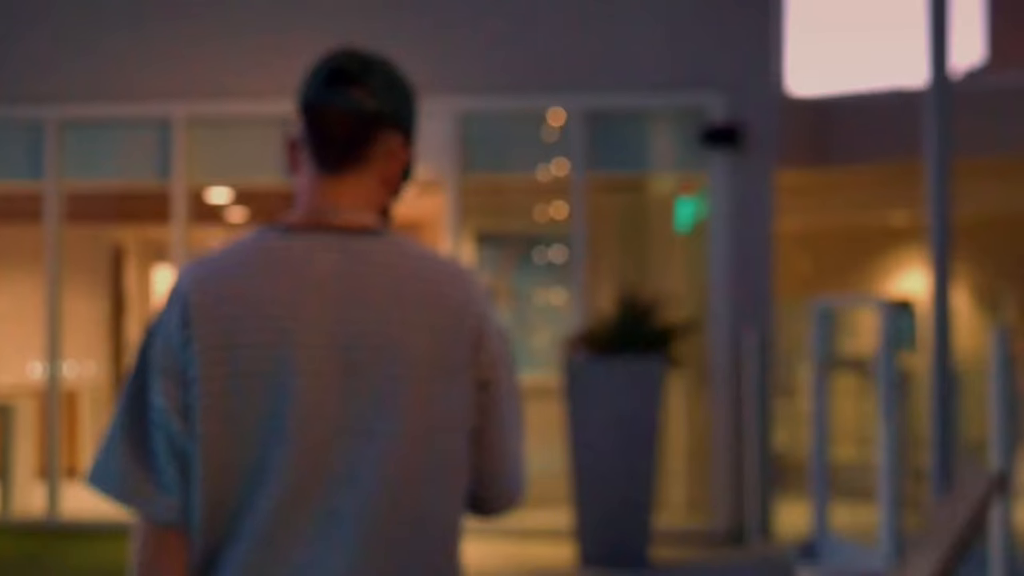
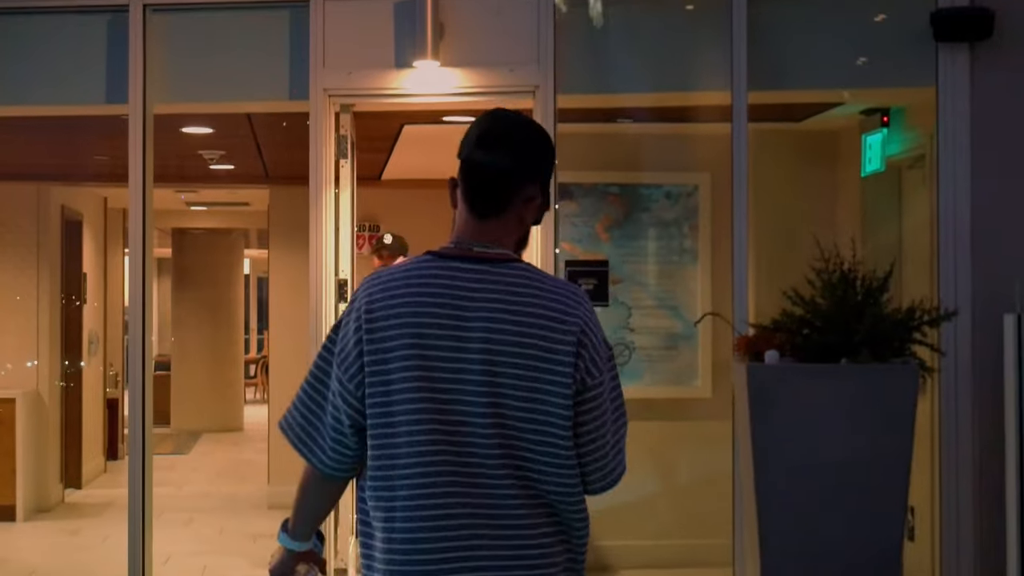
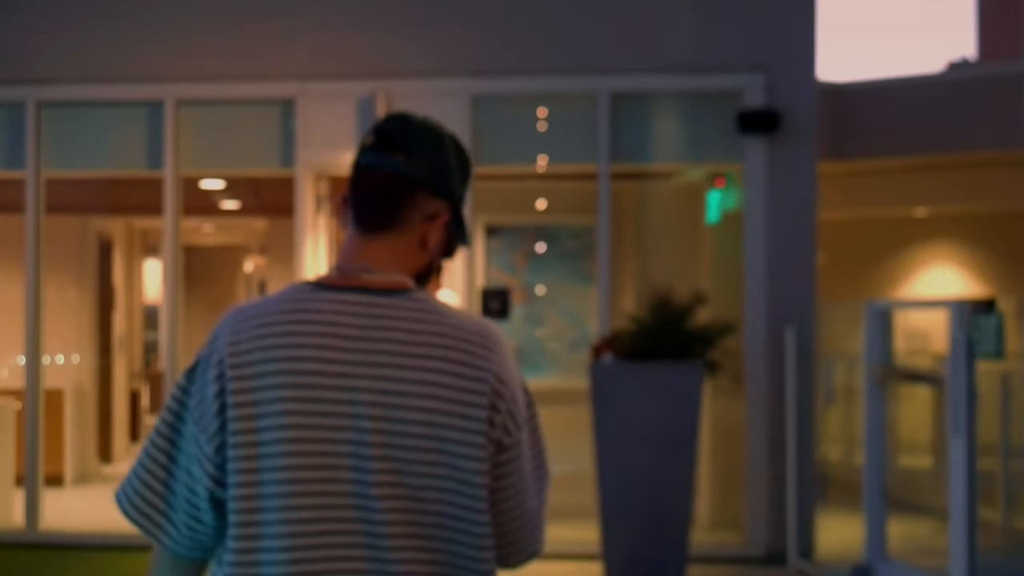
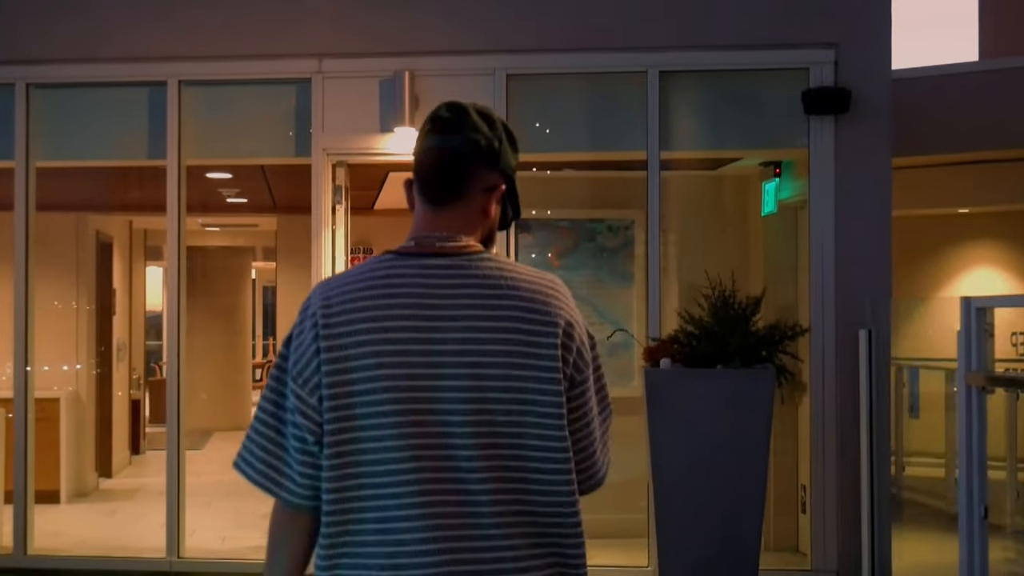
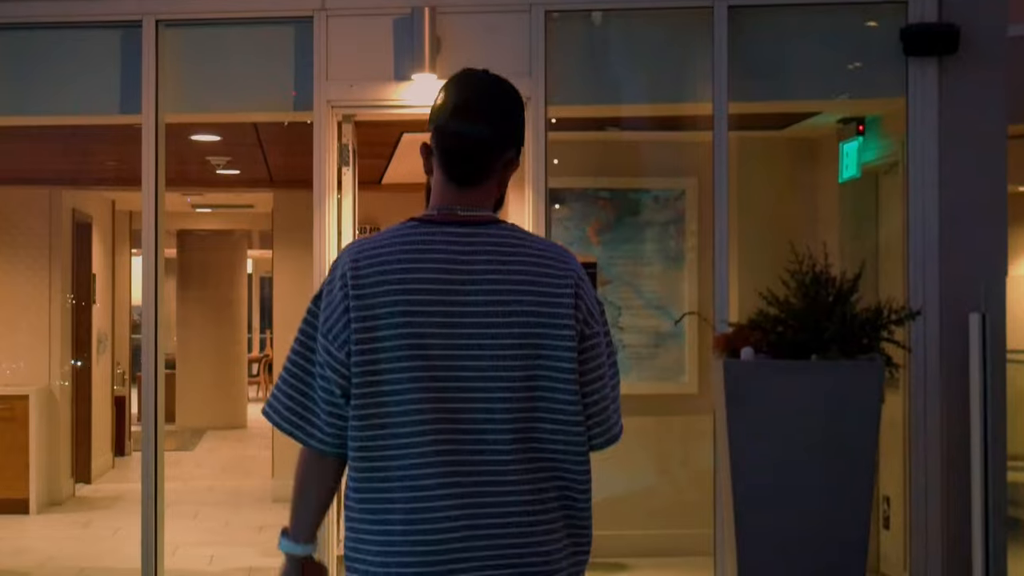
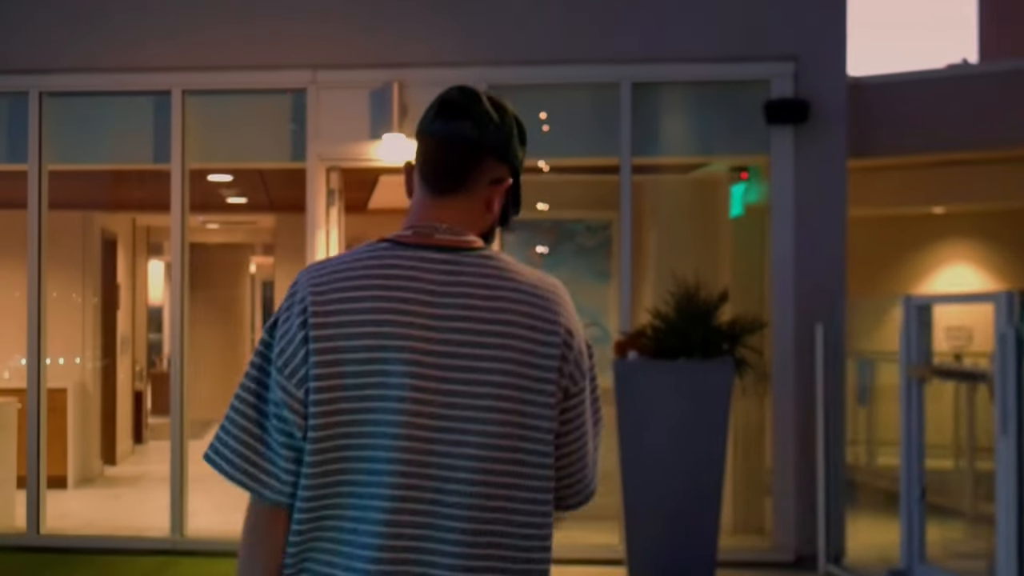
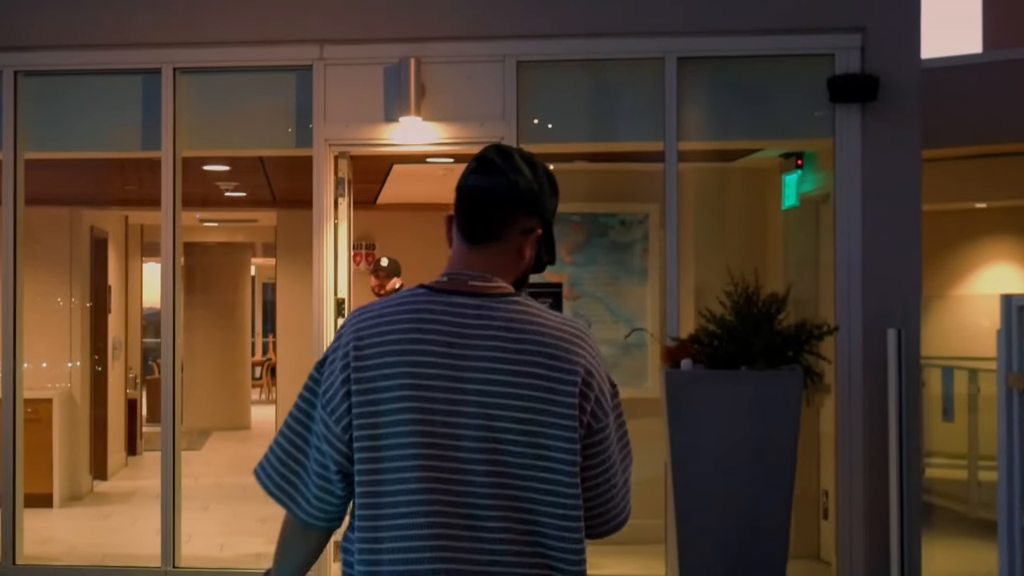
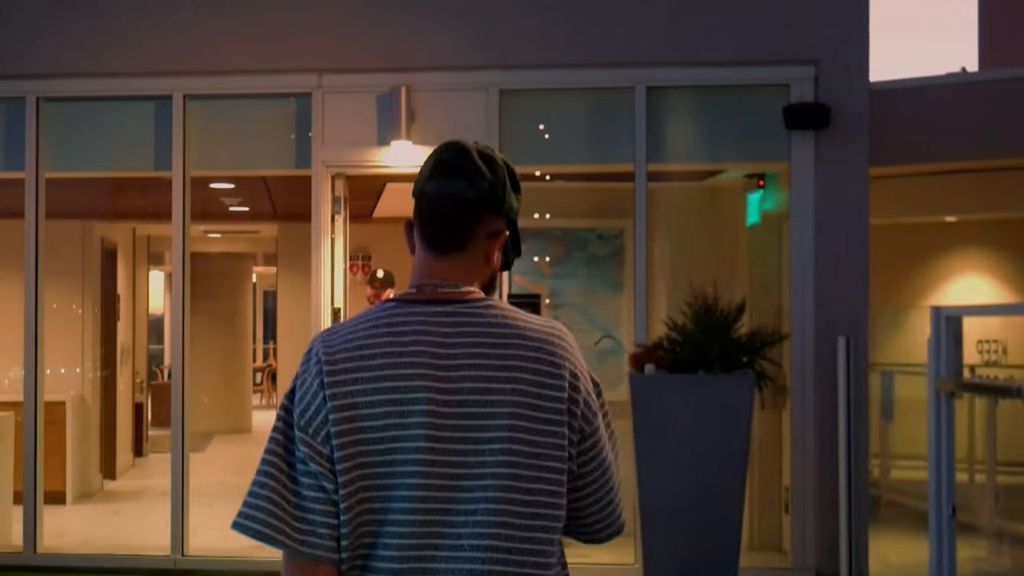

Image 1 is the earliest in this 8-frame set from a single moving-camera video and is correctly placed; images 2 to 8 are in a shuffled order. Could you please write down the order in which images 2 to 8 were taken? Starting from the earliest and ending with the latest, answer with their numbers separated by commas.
3, 6, 8, 4, 7, 5, 2
